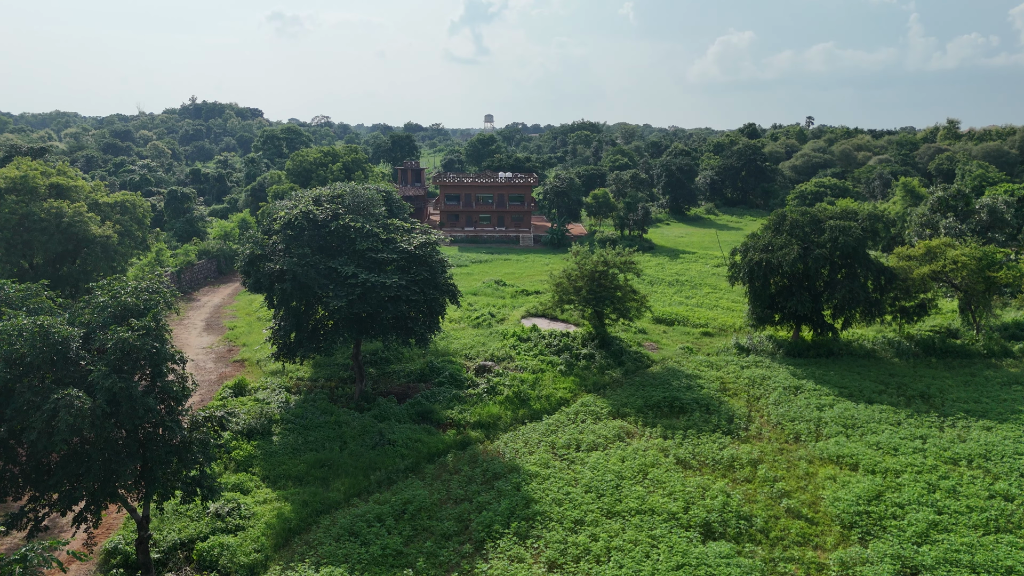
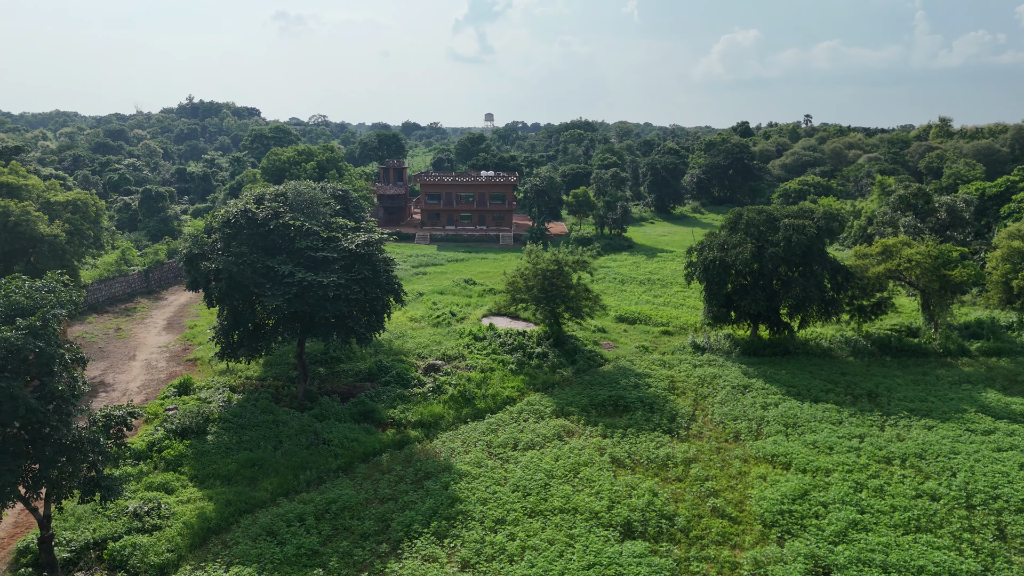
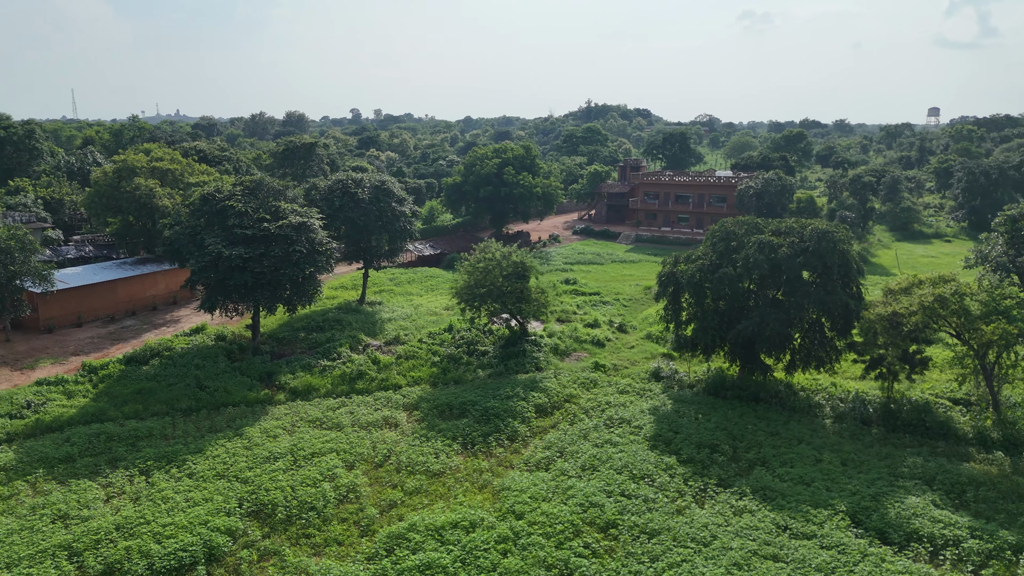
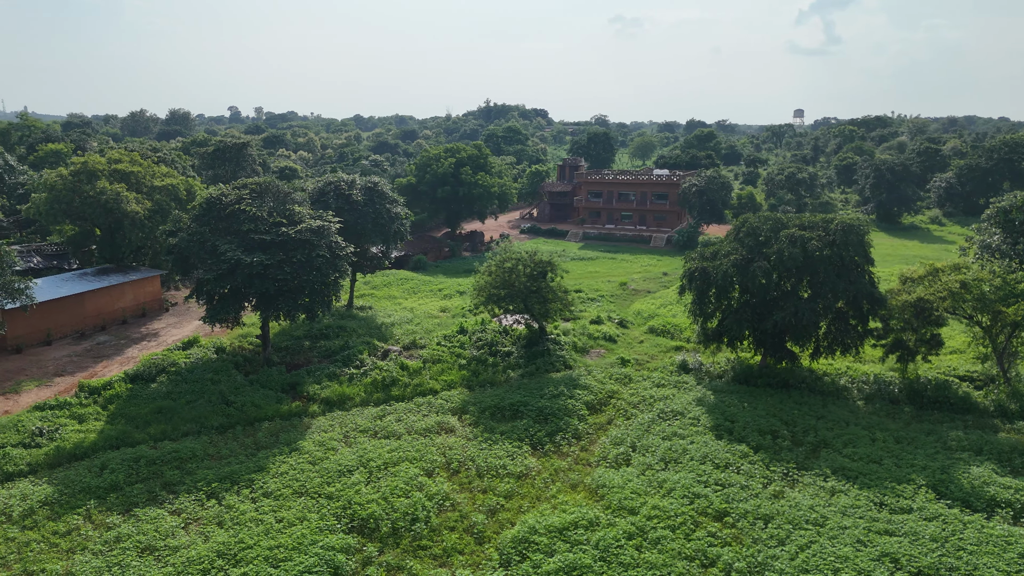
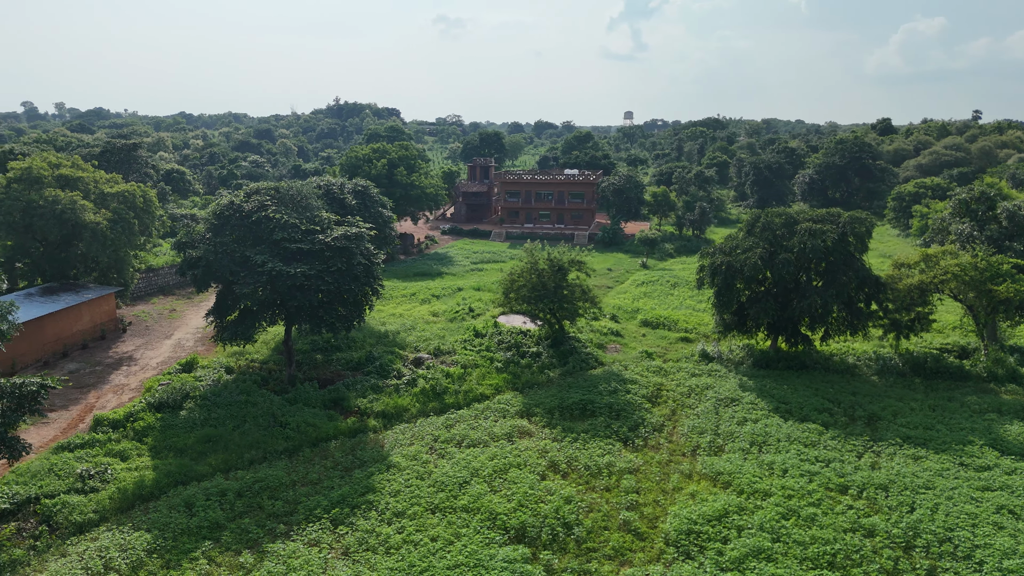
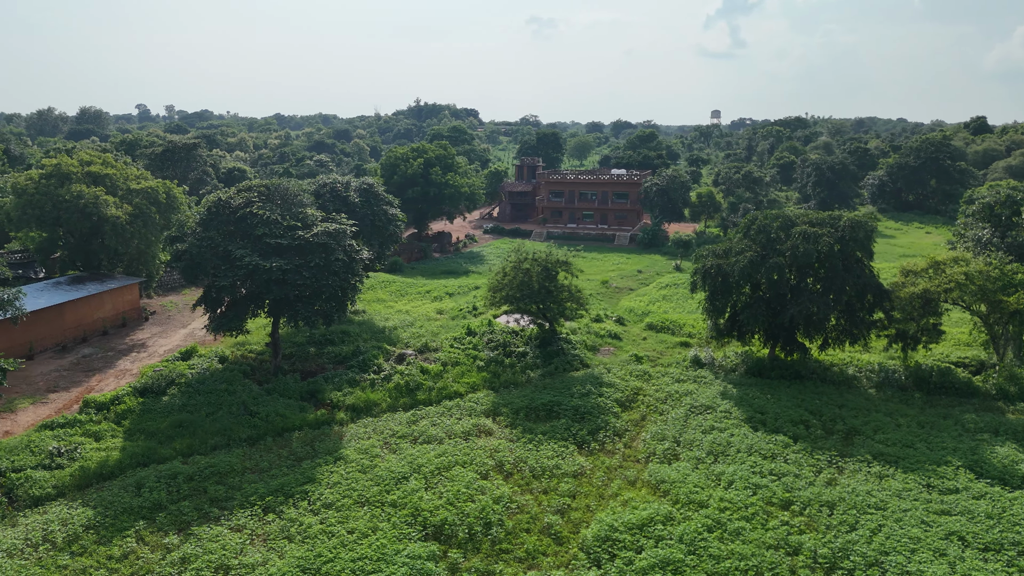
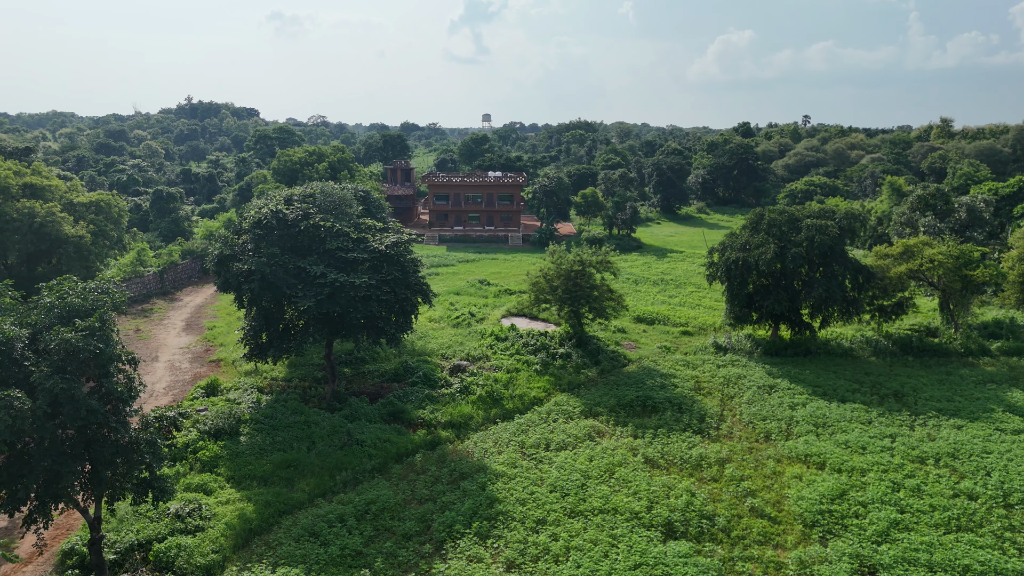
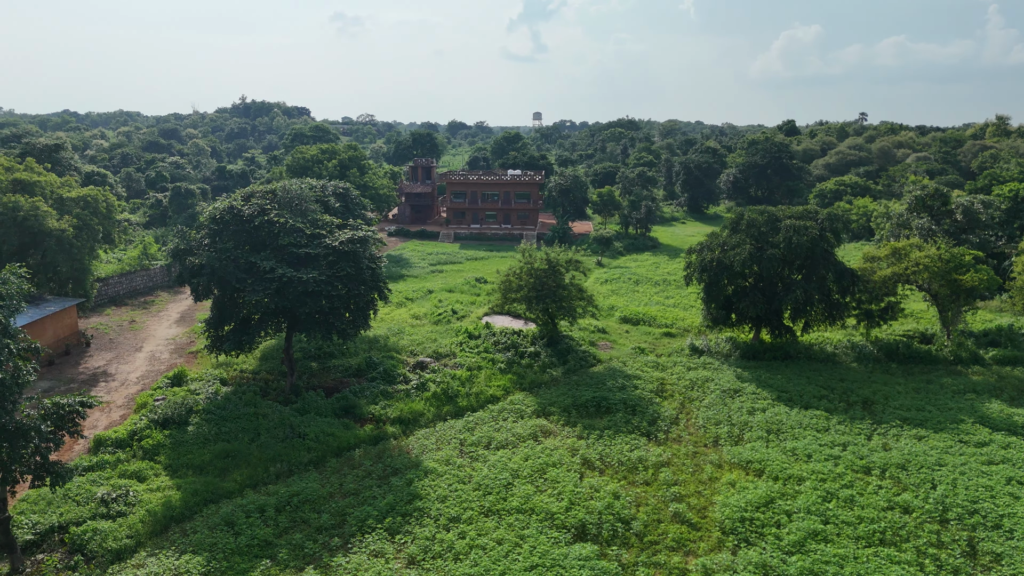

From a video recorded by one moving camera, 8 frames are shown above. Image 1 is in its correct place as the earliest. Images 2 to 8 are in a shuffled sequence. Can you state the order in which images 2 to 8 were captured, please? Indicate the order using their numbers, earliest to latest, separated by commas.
7, 2, 8, 5, 6, 4, 3
